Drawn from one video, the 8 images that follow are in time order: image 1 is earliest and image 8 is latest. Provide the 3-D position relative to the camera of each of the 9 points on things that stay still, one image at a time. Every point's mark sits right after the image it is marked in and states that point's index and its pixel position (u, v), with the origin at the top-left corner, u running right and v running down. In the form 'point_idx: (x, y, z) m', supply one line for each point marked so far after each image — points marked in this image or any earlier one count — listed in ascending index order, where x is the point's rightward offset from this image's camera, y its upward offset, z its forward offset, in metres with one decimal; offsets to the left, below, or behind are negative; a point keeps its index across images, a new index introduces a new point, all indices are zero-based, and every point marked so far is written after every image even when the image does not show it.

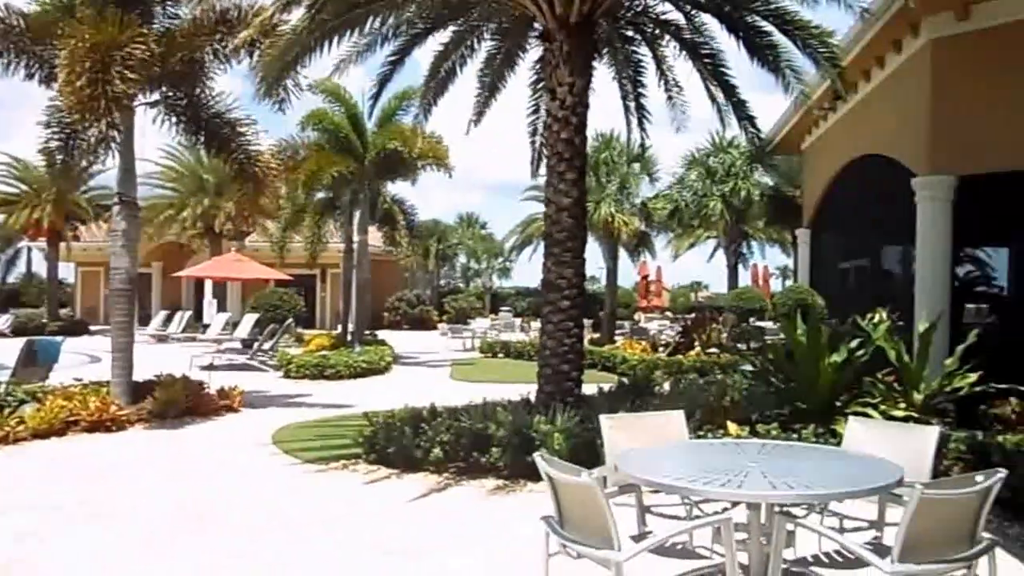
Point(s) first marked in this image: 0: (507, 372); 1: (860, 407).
0: (0.0, -1.6, +17.2) m
1: (+2.9, -1.0, +7.4) m
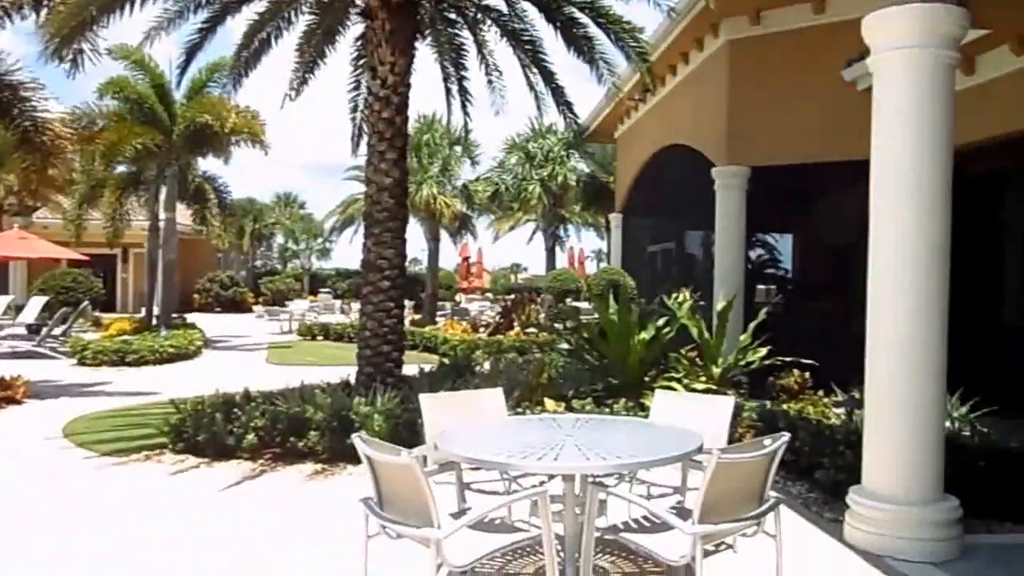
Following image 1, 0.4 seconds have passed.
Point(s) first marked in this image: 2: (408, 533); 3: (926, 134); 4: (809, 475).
0: (-3.4, -1.3, +16.9) m
1: (+1.3, -0.8, +7.9) m
2: (-0.4, -1.0, +3.6) m
3: (+1.9, +0.7, +4.1) m
4: (+1.8, -1.2, +5.6) m
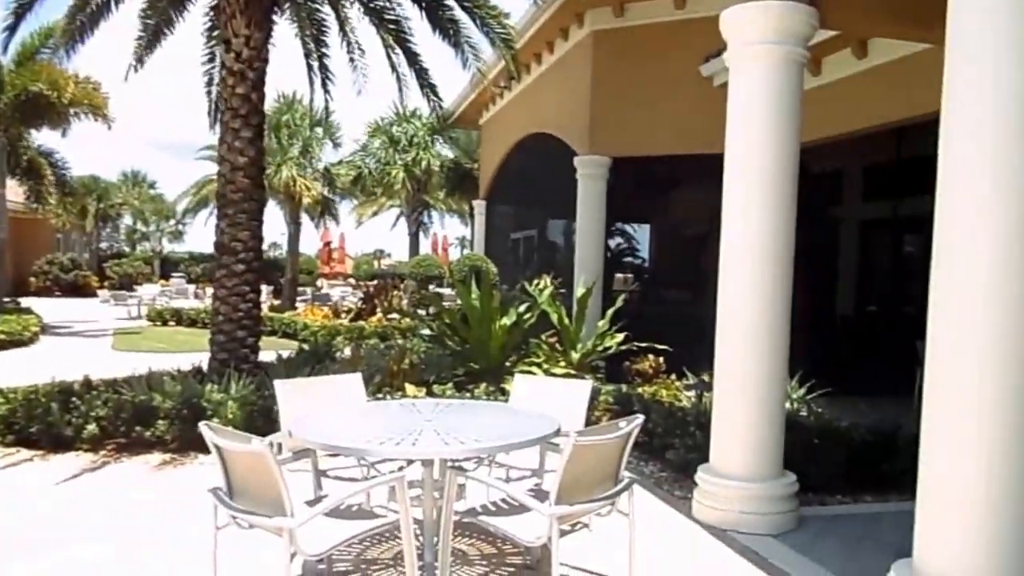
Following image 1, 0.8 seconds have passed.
0: (-6.0, -1.0, +16.2) m
1: (+0.1, -0.7, +7.9) m
2: (-1.0, -0.9, +3.5) m
3: (+1.3, +0.8, +4.3) m
4: (+1.0, -1.1, +5.8) m
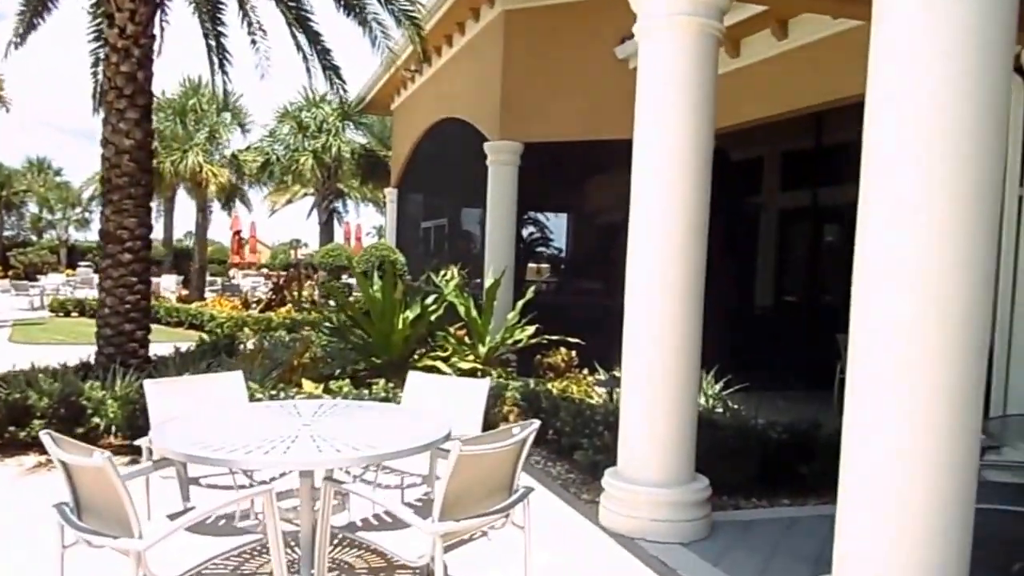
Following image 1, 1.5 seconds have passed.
0: (-7.5, -0.8, +15.3) m
1: (-0.7, -0.6, +7.6) m
2: (-1.4, -0.9, +3.0) m
3: (+0.8, +0.8, +4.0) m
4: (+0.3, -1.0, +5.5) m
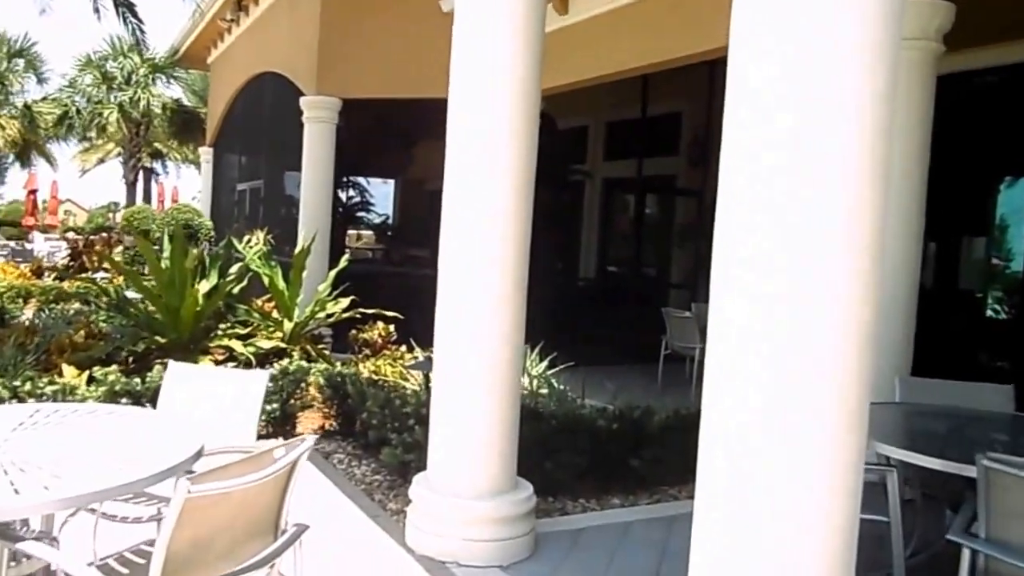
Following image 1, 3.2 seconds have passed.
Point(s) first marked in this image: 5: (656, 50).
0: (-10.2, -0.3, +13.0) m
1: (-2.1, -0.4, +6.6) m
2: (-2.0, -0.8, +2.0) m
3: (0.0, +0.9, +3.4) m
4: (-0.7, -0.9, +4.8) m
5: (+1.0, +1.7, +6.3) m
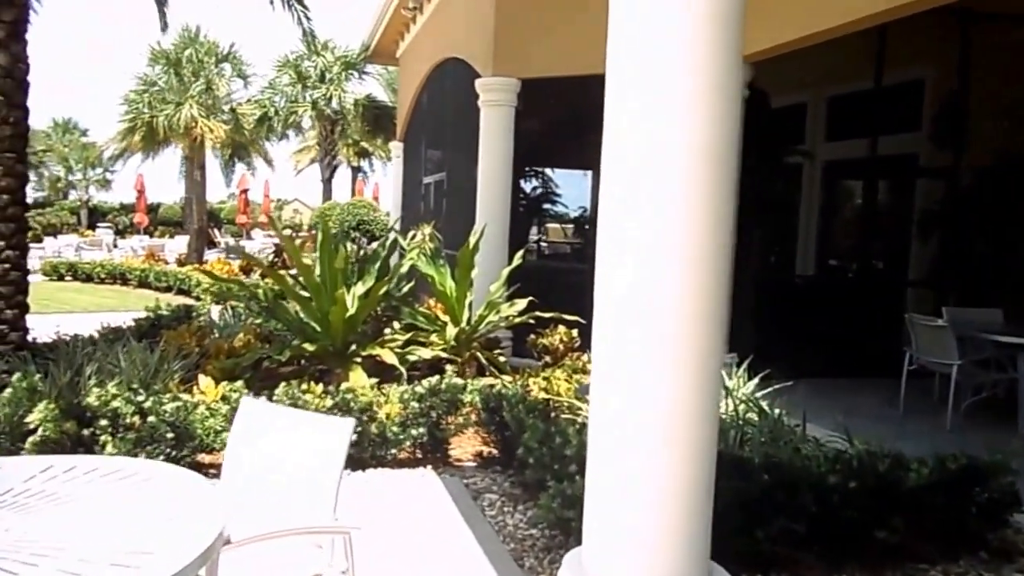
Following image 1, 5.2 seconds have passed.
0: (-7.3, -0.2, +13.9) m
1: (-0.9, -0.4, +6.0) m
2: (-1.7, -0.8, +1.4) m
3: (+0.5, +0.9, +2.3) m
4: (+0.1, -0.9, +3.8) m
5: (+2.1, +1.7, +4.9) m
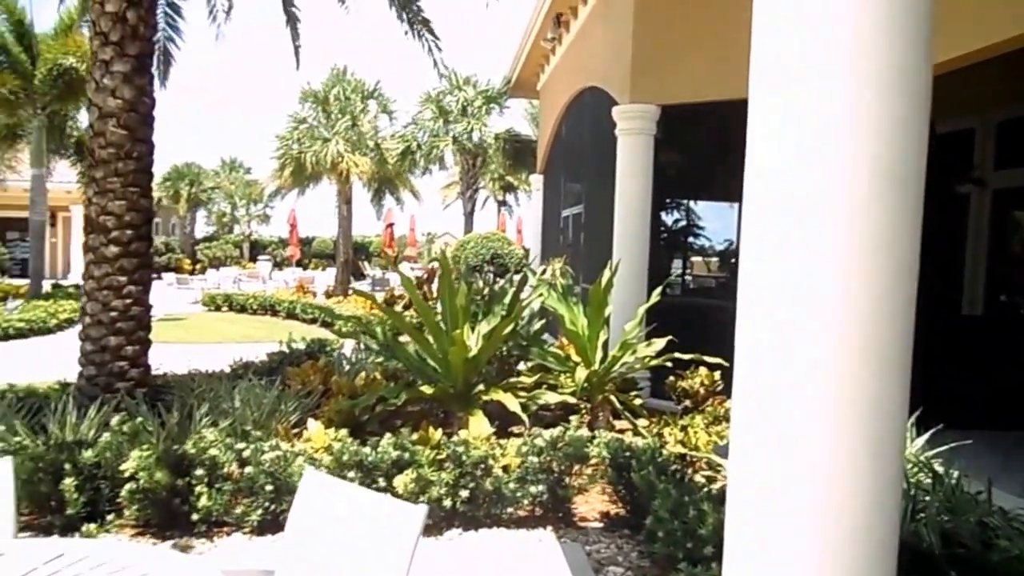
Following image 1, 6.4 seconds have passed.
0: (-5.1, -0.7, +14.5) m
1: (0.0, -0.6, +5.6) m
2: (-1.6, -0.9, +1.2) m
3: (+0.7, +0.8, +1.8) m
4: (+0.6, -1.1, +3.3) m
5: (+2.8, +1.5, +4.1) m
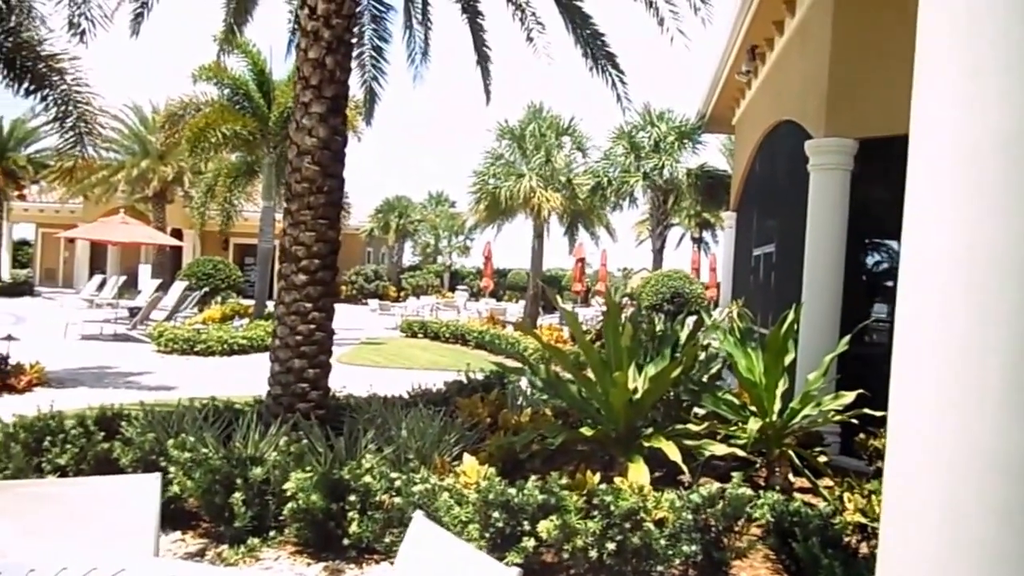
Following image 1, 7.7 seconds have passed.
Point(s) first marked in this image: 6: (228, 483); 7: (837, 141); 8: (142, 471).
0: (-2.1, -1.2, +15.1) m
1: (+1.0, -0.9, +5.3) m
2: (-1.6, -0.9, +1.4) m
3: (+0.9, +0.6, +1.5) m
4: (+1.0, -1.2, +2.9) m
5: (+3.5, +1.2, +3.4) m
6: (-1.3, -0.9, +4.1) m
7: (+2.6, +1.2, +7.1) m
8: (-1.8, -1.0, +5.0) m
